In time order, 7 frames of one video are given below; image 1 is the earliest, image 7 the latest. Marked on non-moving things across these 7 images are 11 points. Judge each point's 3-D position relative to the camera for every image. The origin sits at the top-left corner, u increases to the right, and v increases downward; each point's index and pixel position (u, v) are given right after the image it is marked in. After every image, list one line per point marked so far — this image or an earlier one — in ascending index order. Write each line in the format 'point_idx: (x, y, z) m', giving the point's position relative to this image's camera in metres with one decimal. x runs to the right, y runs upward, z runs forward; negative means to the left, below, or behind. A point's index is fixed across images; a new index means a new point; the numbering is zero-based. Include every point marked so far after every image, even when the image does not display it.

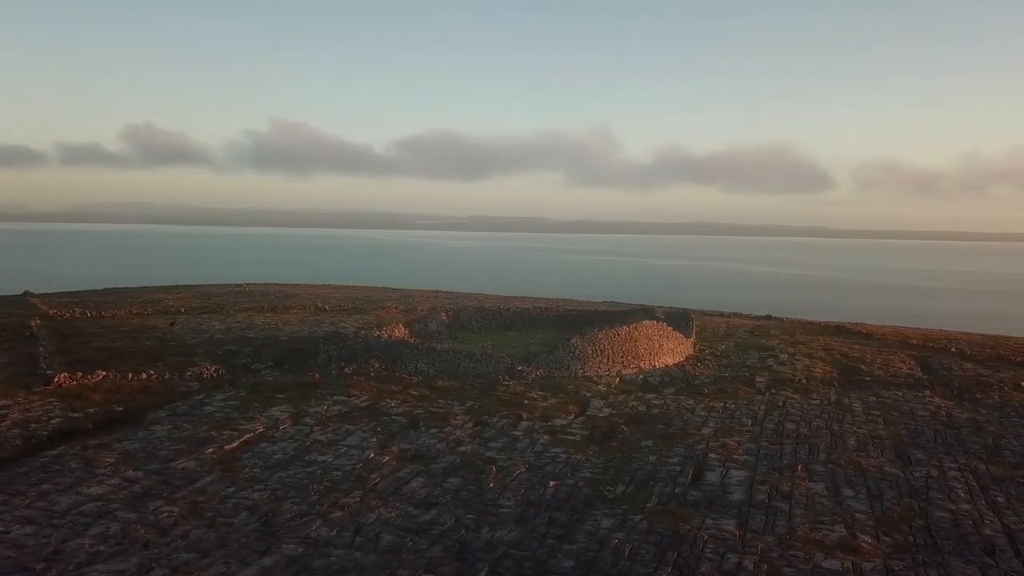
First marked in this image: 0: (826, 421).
0: (+7.4, -3.1, +19.3) m
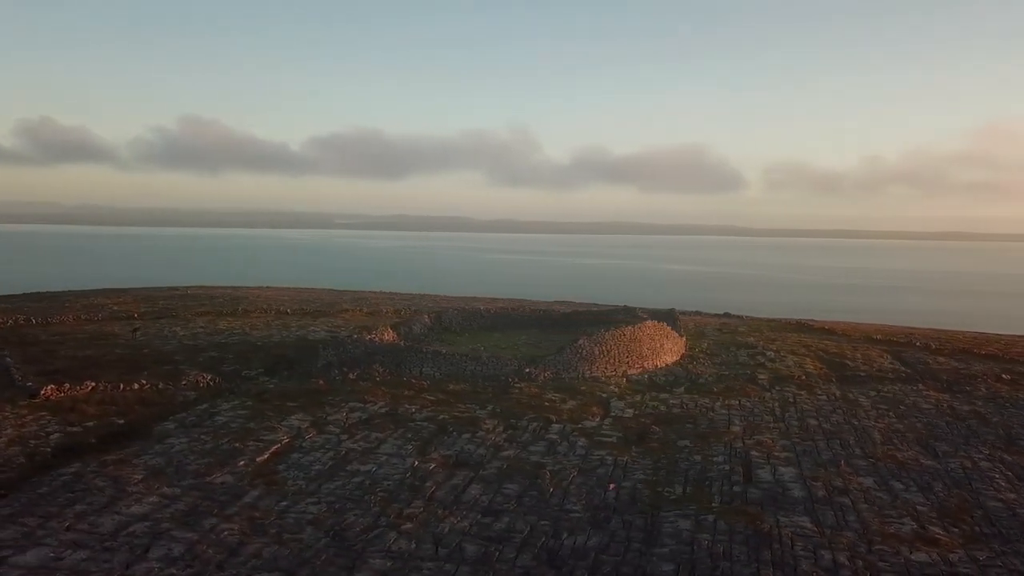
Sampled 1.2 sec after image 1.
0: (+8.1, -3.1, +19.9) m
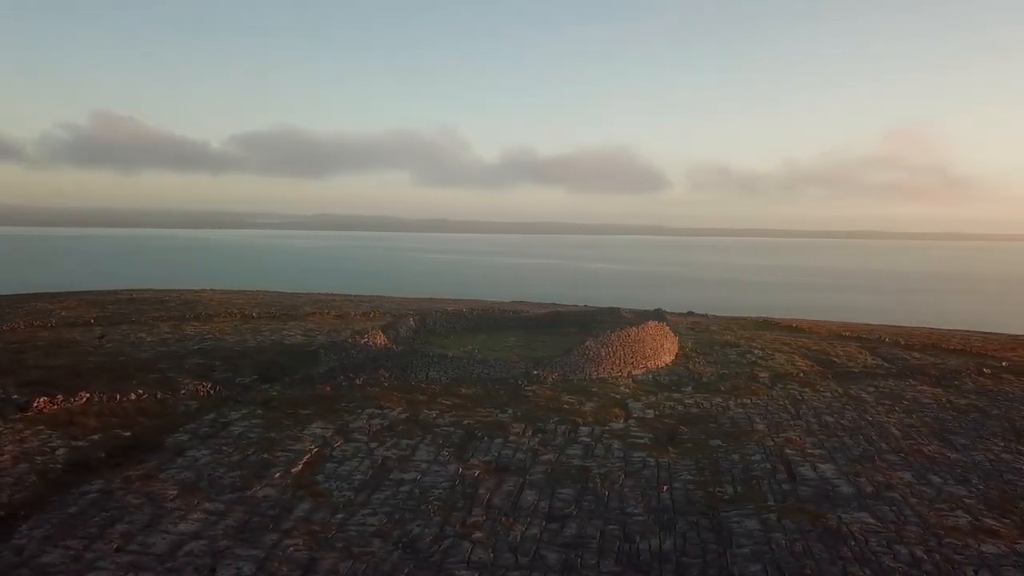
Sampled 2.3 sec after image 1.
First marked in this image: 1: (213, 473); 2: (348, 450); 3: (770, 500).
0: (+8.6, -3.1, +20.5) m
1: (-5.8, -3.6, +16.0) m
2: (-3.4, -3.4, +17.2) m
3: (+4.6, -3.8, +14.5) m
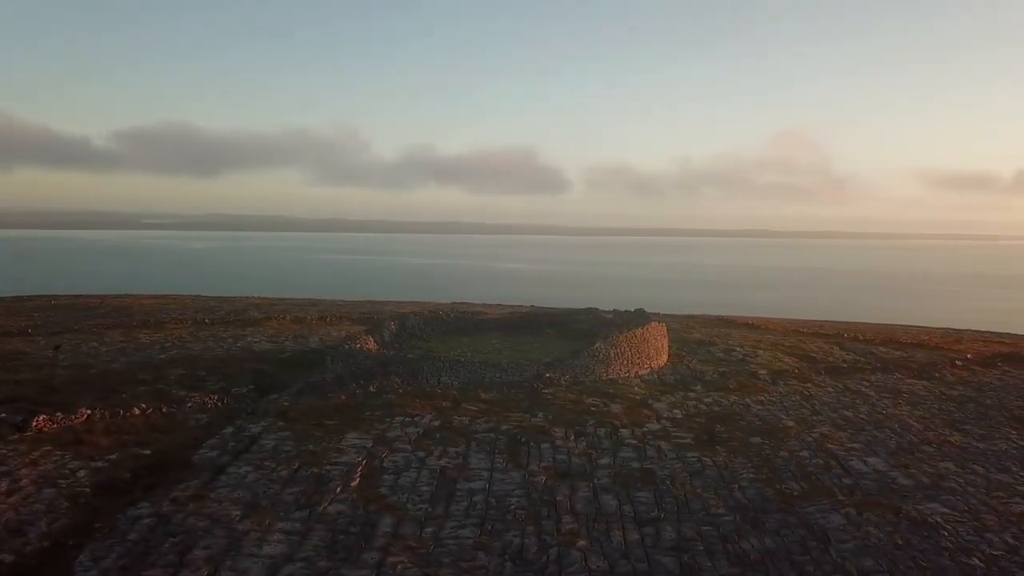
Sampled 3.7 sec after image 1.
0: (+9.2, -3.1, +21.4) m
1: (-4.5, -3.7, +15.1) m
2: (-2.3, -3.5, +16.7) m
3: (+6.0, -3.8, +15.0) m
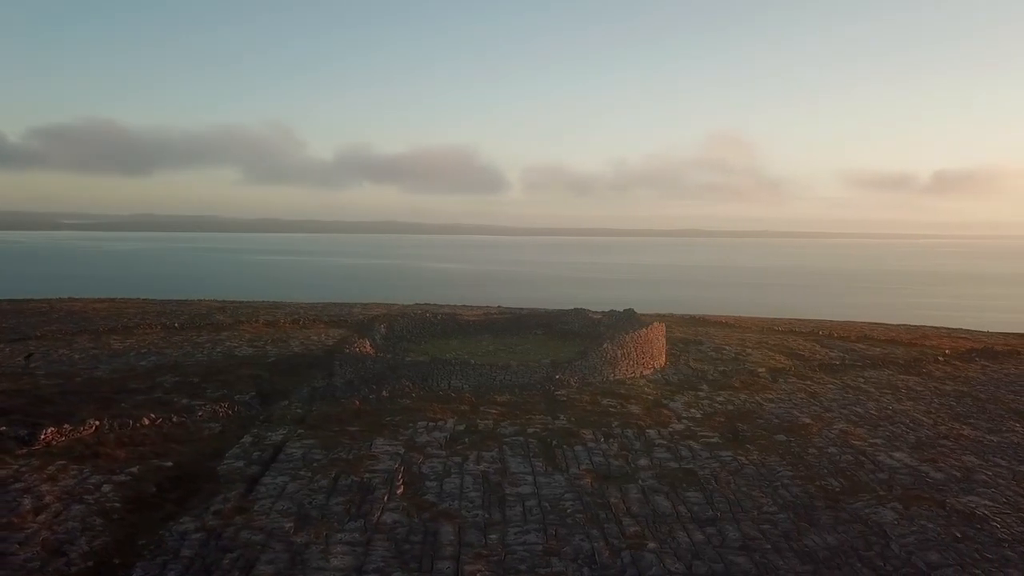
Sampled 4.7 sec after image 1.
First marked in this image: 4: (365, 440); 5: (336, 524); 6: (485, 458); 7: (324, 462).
0: (+9.6, -3.0, +22.0) m
1: (-3.5, -3.8, +14.7) m
2: (-1.5, -3.6, +16.4) m
3: (+6.9, -3.8, +15.4) m
4: (-3.2, -3.3, +18.0) m
5: (-2.9, -3.9, +13.7) m
6: (-0.6, -3.5, +17.0) m
7: (-3.8, -3.5, +16.7) m
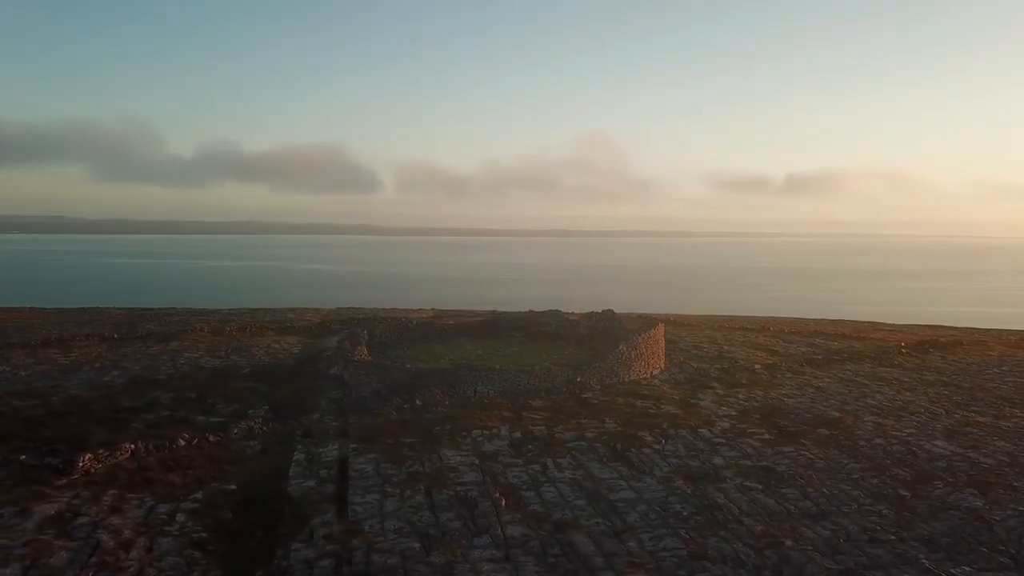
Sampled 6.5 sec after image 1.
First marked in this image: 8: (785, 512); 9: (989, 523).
0: (+10.3, -3.0, +23.3) m
1: (-1.5, -3.9, +14.1) m
2: (+0.2, -3.7, +16.1) m
3: (+8.7, -3.8, +16.3) m
4: (-1.7, -3.5, +17.4) m
5: (-0.8, -4.0, +13.2) m
6: (+1.1, -3.6, +16.8) m
7: (-2.1, -3.7, +16.0) m
8: (+4.8, -4.0, +14.5) m
9: (+8.1, -4.0, +14.0) m
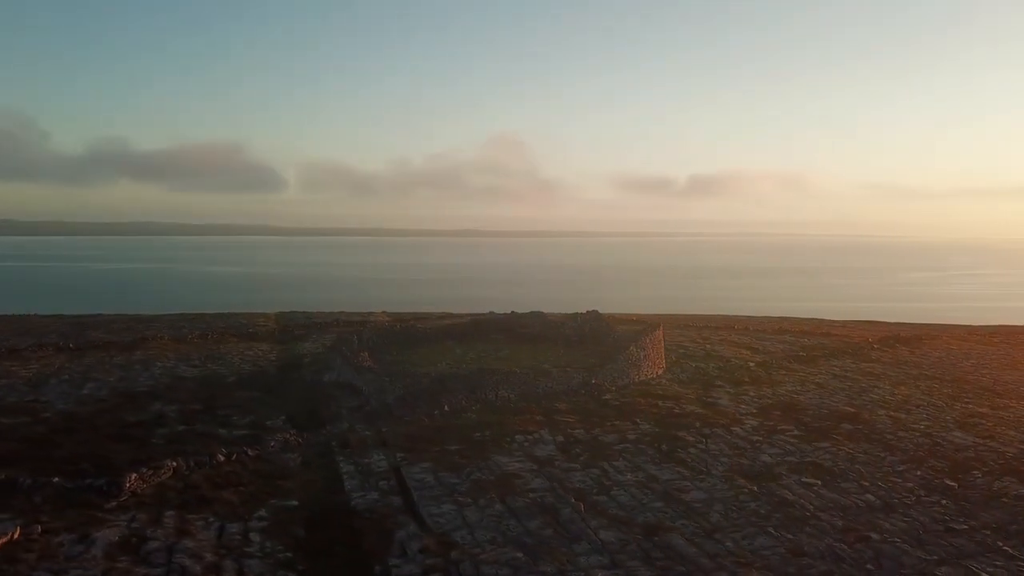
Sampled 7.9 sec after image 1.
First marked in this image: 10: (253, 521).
0: (+10.7, -3.0, +24.3) m
1: (-0.1, -4.0, +13.9) m
2: (+1.5, -3.8, +16.1) m
3: (+9.9, -3.7, +17.2) m
4: (-0.6, -3.6, +17.1) m
5: (+0.8, -4.1, +13.0) m
6: (+2.2, -3.7, +16.8) m
7: (-0.9, -3.8, +15.7) m
8: (+6.2, -4.0, +14.9) m
9: (+9.5, -4.0, +14.8) m
10: (-4.5, -4.0, +14.2) m
